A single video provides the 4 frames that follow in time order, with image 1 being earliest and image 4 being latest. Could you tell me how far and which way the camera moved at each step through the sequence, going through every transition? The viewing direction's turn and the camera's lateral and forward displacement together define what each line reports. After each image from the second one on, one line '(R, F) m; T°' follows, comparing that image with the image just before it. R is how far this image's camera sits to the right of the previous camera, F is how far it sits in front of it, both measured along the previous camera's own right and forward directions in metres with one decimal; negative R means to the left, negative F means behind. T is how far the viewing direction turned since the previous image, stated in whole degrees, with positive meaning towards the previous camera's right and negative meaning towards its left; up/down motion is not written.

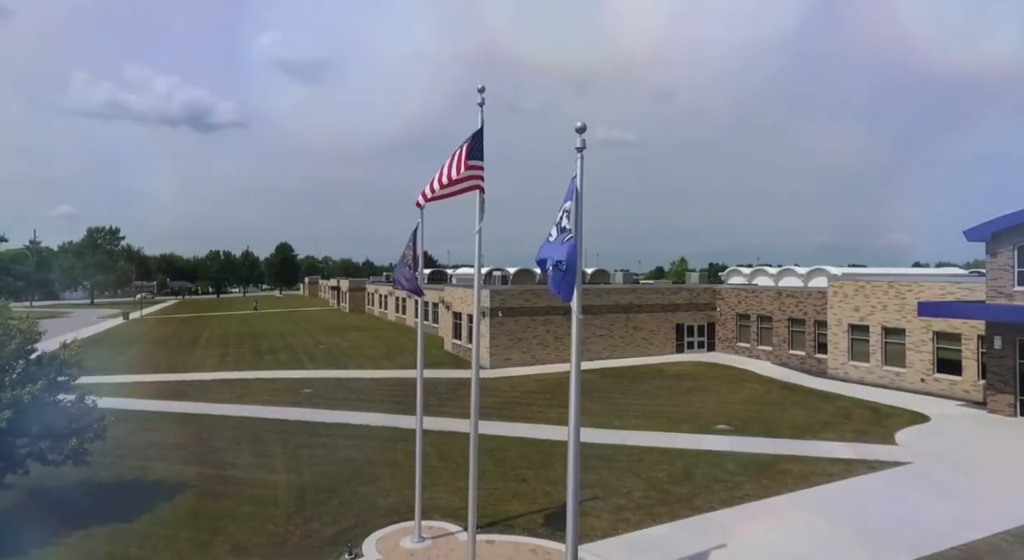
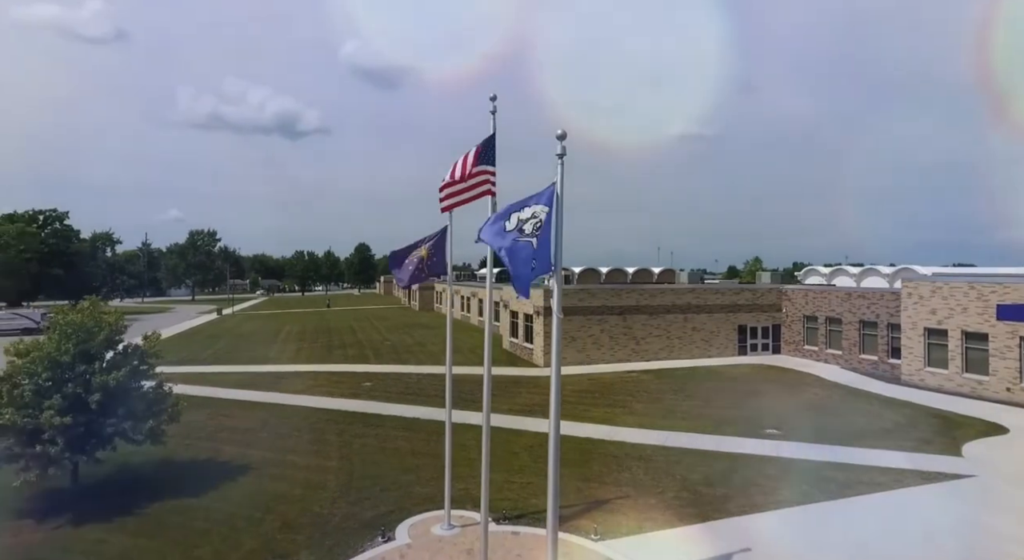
(+1.2, -0.4) m; -8°
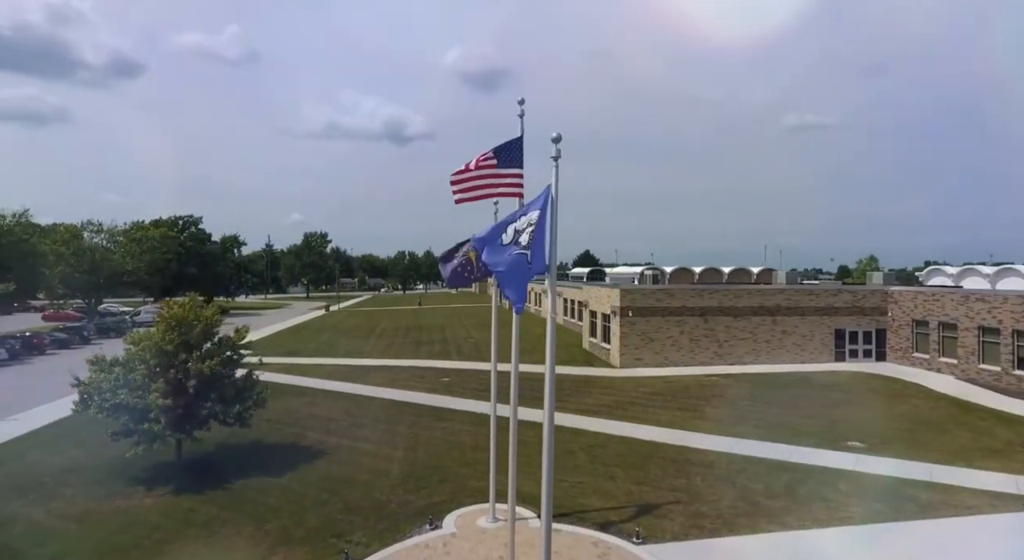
(+1.5, -0.1) m; -10°
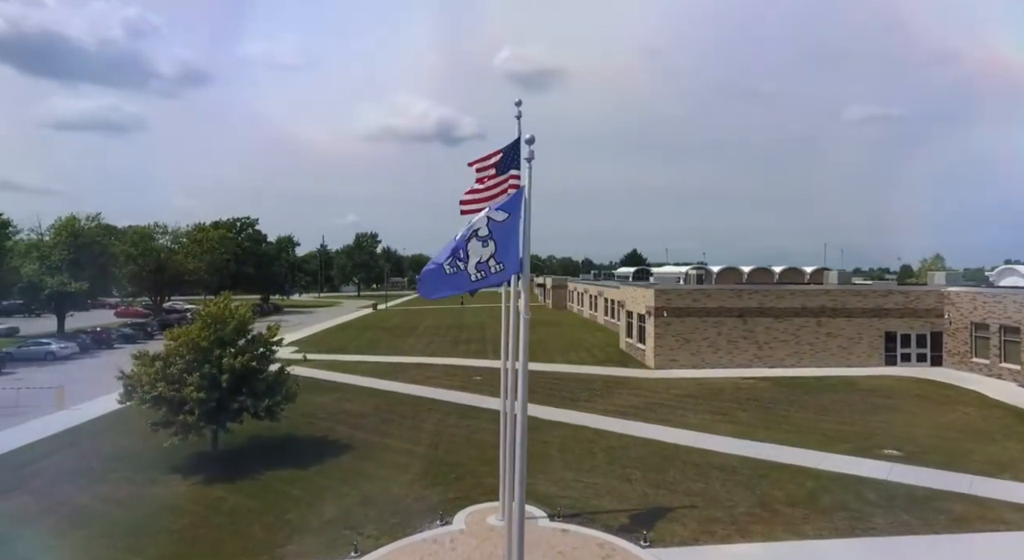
(+1.1, 0.0) m; -6°
